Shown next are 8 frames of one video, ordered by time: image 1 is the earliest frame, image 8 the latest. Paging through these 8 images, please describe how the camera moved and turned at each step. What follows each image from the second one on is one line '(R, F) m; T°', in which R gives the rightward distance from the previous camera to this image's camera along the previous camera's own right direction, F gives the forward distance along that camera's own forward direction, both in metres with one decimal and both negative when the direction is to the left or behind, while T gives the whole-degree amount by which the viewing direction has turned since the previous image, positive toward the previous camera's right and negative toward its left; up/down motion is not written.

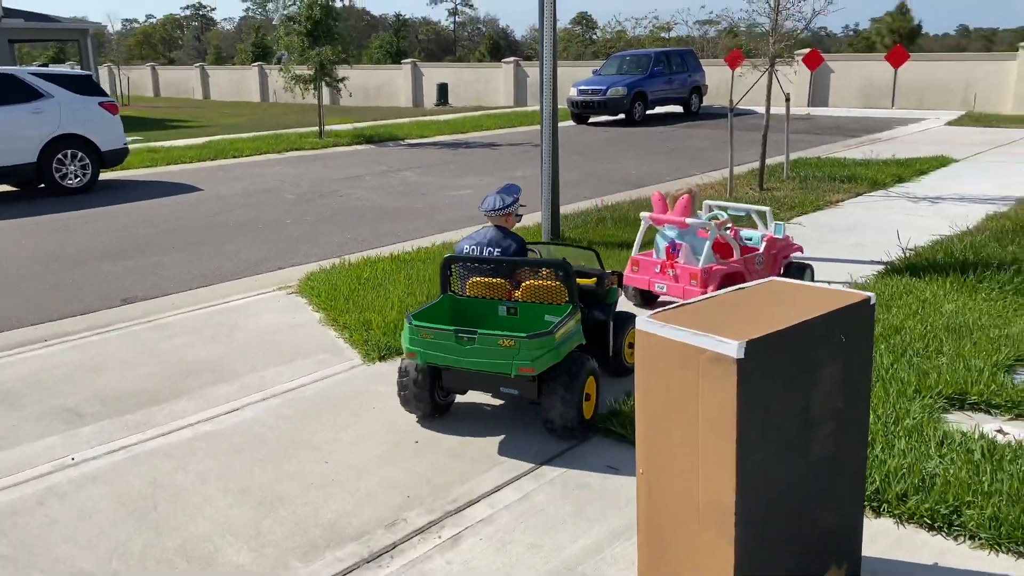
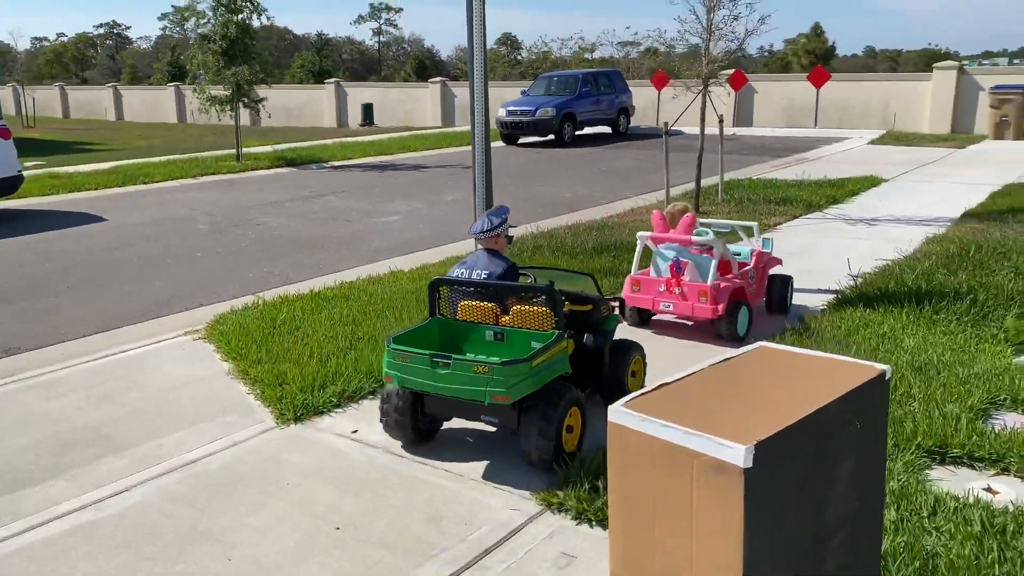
(0.0, +0.5) m; +5°
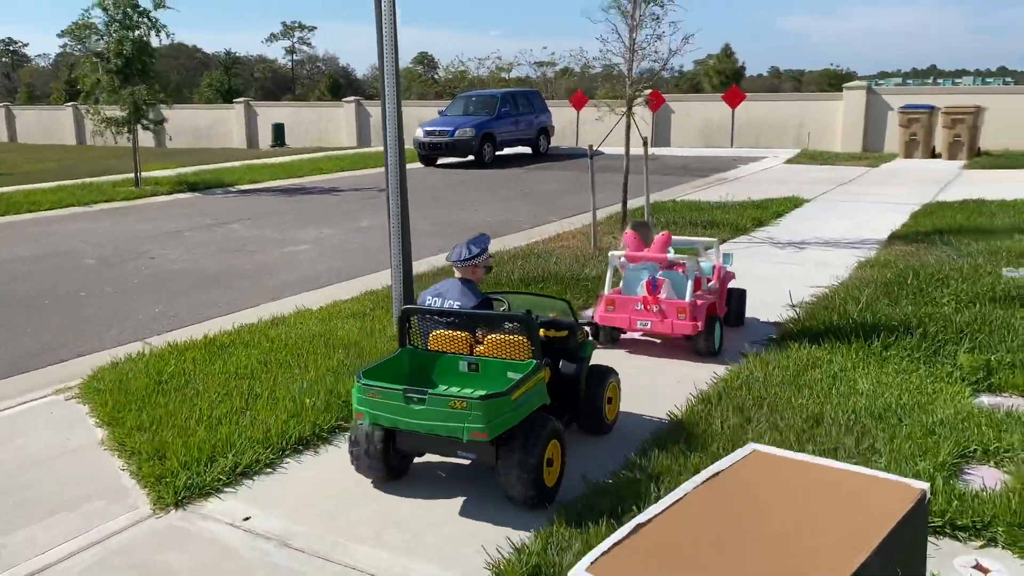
(0.0, +0.5) m; +5°
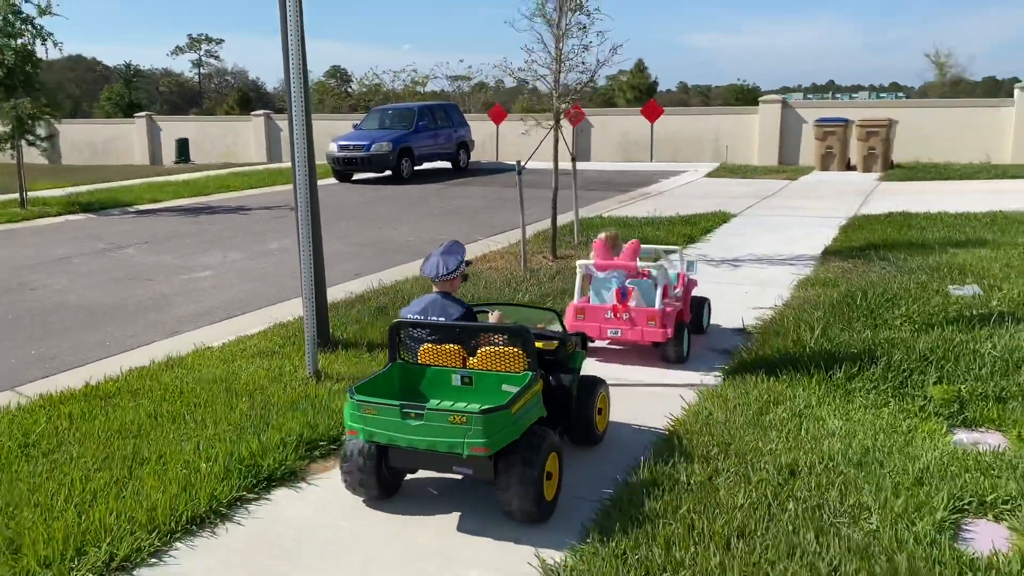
(-0.1, +0.6) m; +5°
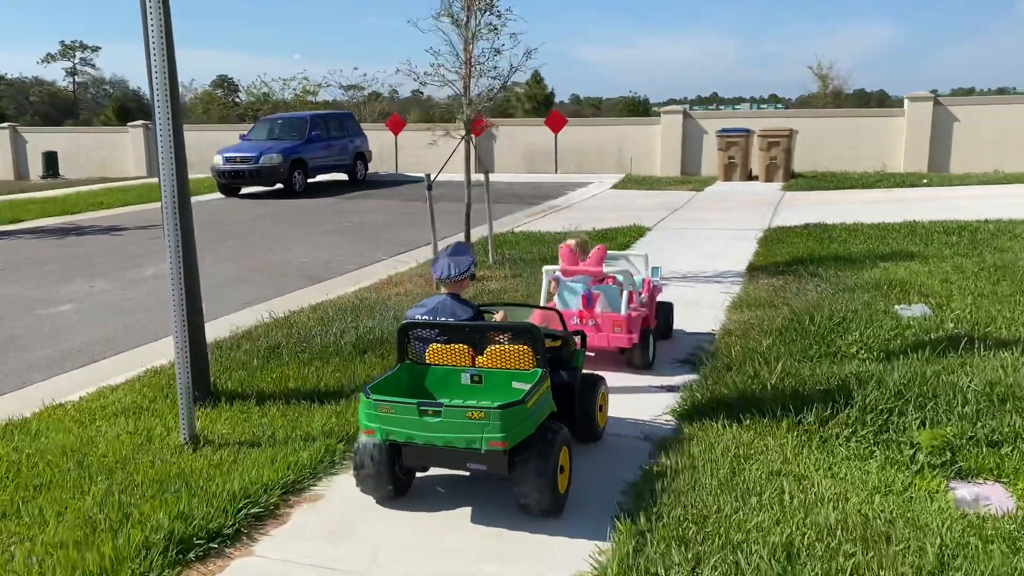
(-0.1, +0.8) m; +7°
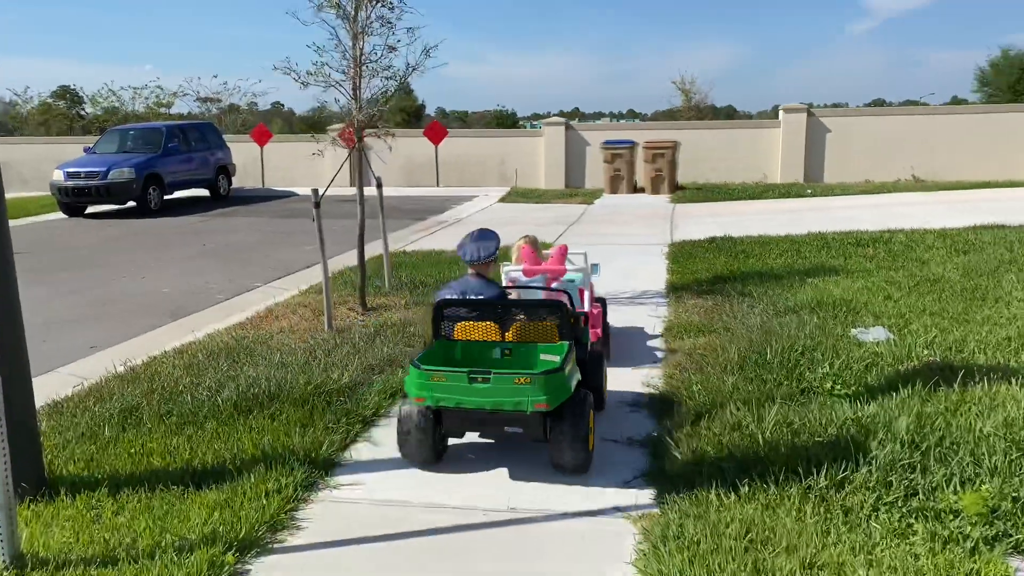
(-0.3, +0.9) m; +9°
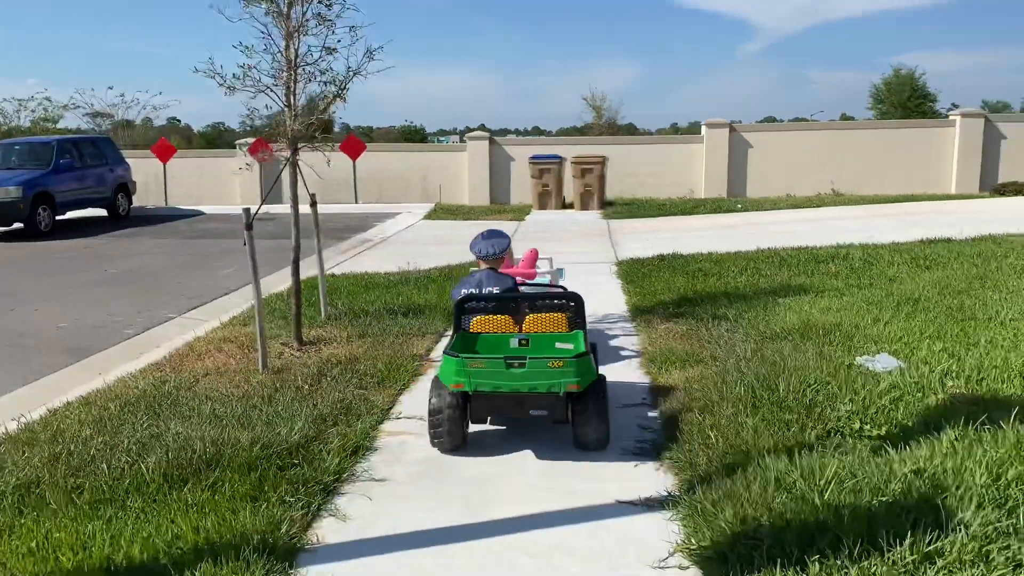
(-0.4, +0.7) m; +6°
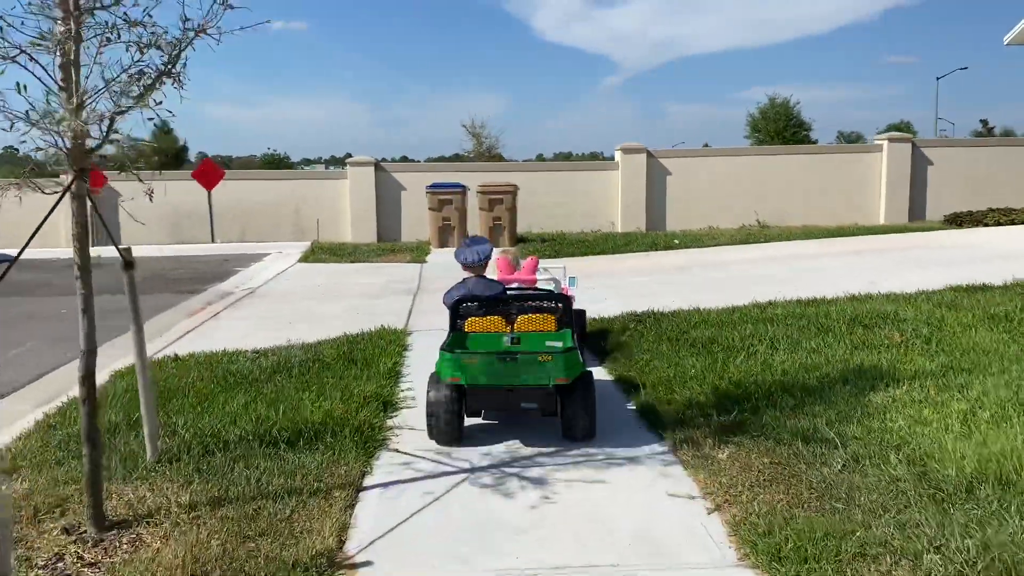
(-0.4, +2.7) m; +9°
